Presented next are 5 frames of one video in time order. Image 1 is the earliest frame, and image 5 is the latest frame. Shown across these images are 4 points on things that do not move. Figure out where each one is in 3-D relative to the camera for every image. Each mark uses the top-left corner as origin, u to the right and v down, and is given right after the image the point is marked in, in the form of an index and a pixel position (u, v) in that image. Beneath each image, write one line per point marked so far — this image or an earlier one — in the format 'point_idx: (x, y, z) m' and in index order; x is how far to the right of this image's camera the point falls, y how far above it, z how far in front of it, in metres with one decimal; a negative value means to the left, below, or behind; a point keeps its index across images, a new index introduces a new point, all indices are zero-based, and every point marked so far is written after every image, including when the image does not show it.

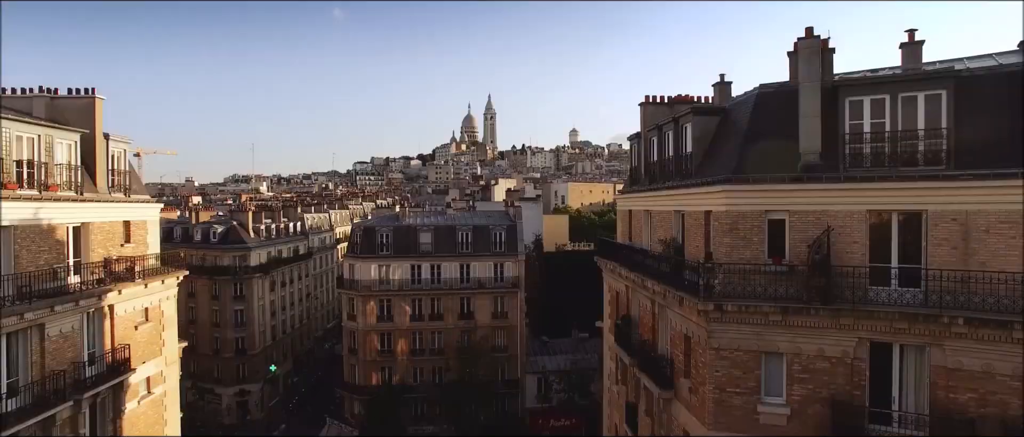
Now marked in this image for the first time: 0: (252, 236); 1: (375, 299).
0: (-5.8, -0.4, +14.8) m
1: (-2.5, -1.5, +12.0) m
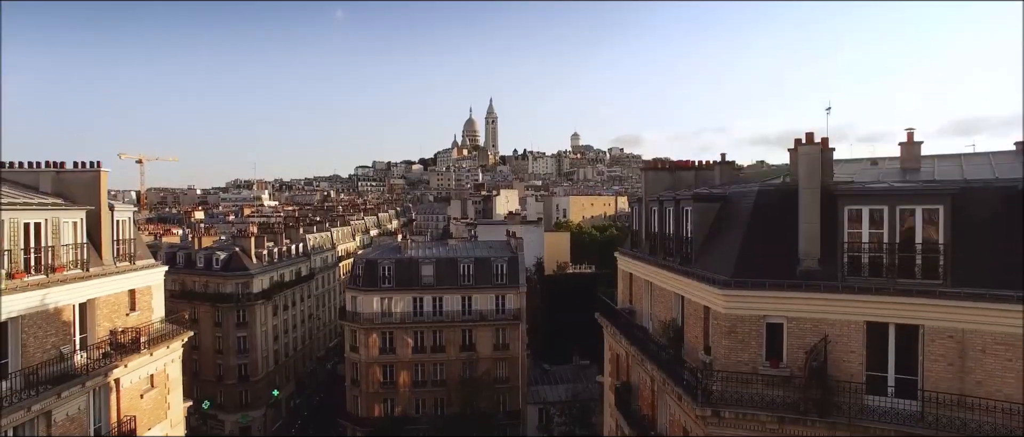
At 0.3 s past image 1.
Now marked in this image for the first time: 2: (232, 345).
0: (-5.7, -1.0, +14.8) m
1: (-2.5, -2.1, +12.1) m
2: (-6.0, -2.7, +14.2) m
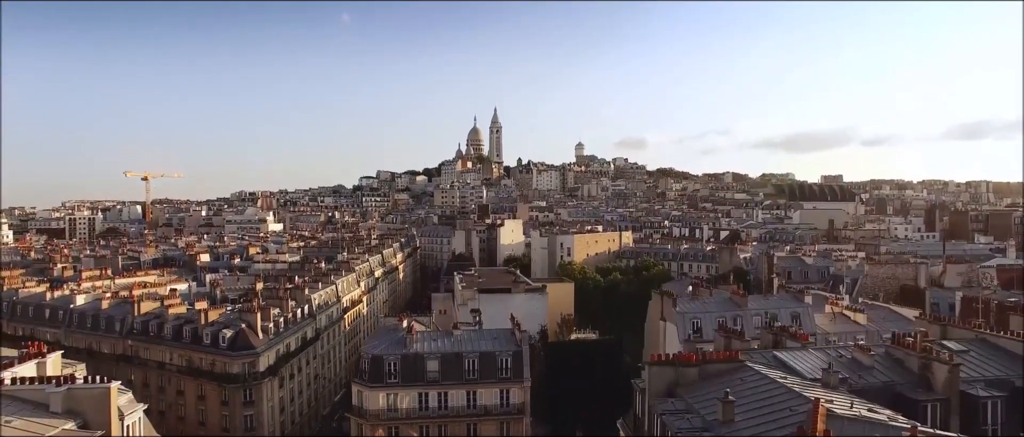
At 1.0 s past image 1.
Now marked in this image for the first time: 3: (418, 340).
0: (-5.6, -2.7, +14.9) m
1: (-2.4, -3.8, +12.2) m
2: (-5.9, -4.4, +14.3) m
3: (-1.8, -2.3, +12.9) m
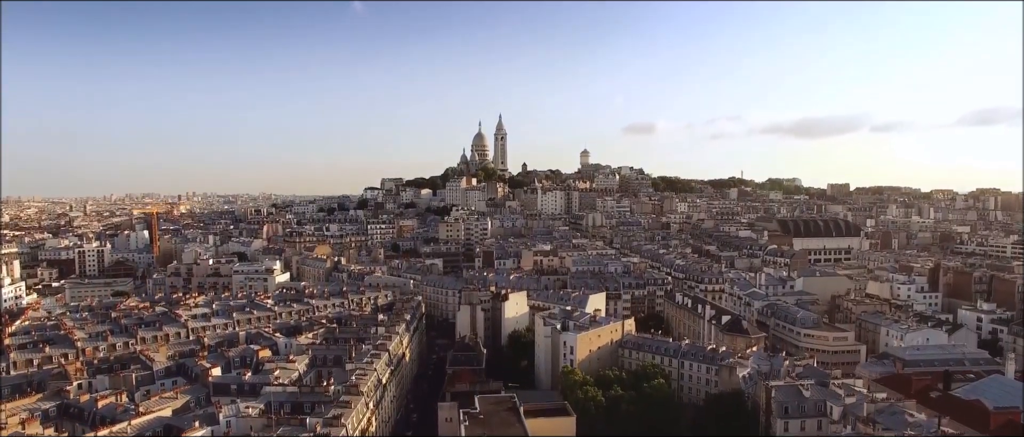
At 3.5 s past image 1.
0: (-5.6, -7.7, +15.6) m
1: (-2.3, -9.1, +13.0) m
2: (-5.8, -9.5, +15.2) m
3: (-1.8, -7.5, +13.5) m
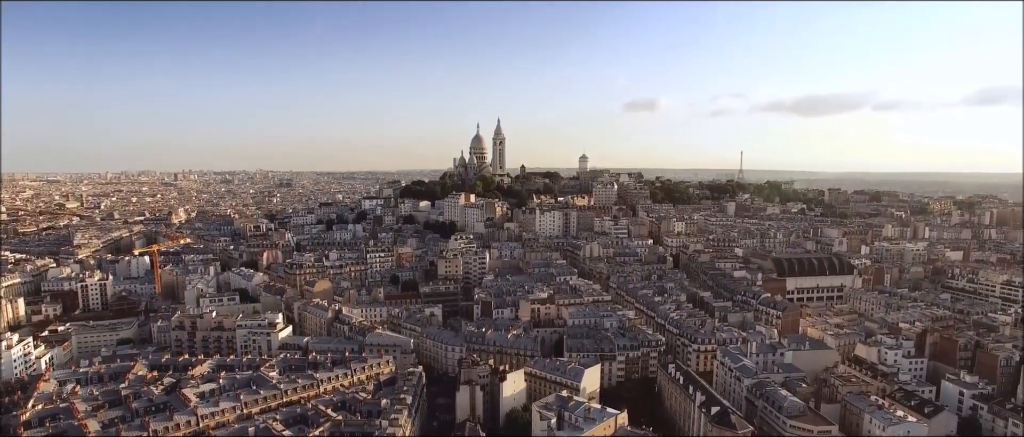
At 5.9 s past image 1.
0: (-5.6, -13.5, +17.3) m
1: (-2.4, -15.4, +14.9) m
2: (-5.8, -15.4, +17.1) m
3: (-1.8, -13.7, +15.2) m
